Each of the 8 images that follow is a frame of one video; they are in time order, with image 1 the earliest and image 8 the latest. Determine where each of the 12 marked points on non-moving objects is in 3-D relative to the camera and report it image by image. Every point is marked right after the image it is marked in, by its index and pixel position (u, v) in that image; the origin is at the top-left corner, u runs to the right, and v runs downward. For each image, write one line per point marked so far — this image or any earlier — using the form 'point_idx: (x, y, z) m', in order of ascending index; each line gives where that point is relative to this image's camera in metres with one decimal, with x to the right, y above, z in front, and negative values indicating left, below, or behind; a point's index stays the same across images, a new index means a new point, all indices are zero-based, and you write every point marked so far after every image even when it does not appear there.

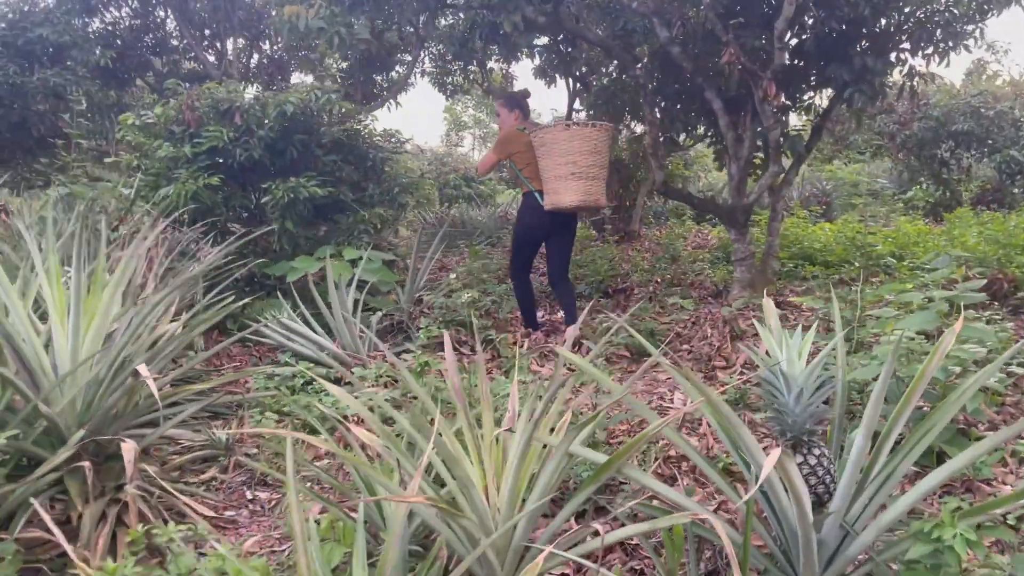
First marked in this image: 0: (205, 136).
0: (-1.9, +1.0, +4.4) m
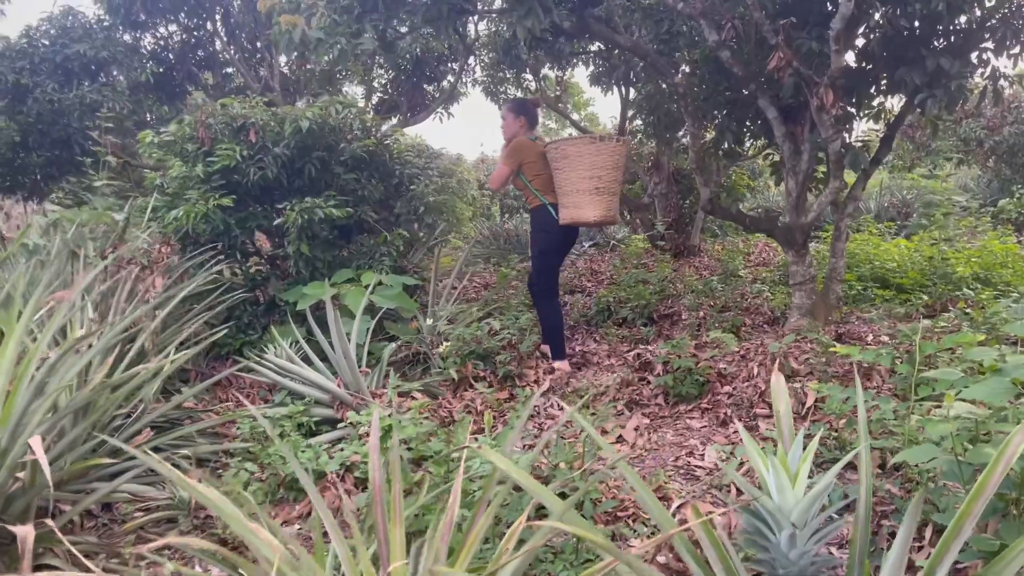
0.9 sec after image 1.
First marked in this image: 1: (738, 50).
0: (-1.8, +0.8, +4.2) m
1: (+1.5, +1.6, +4.7) m
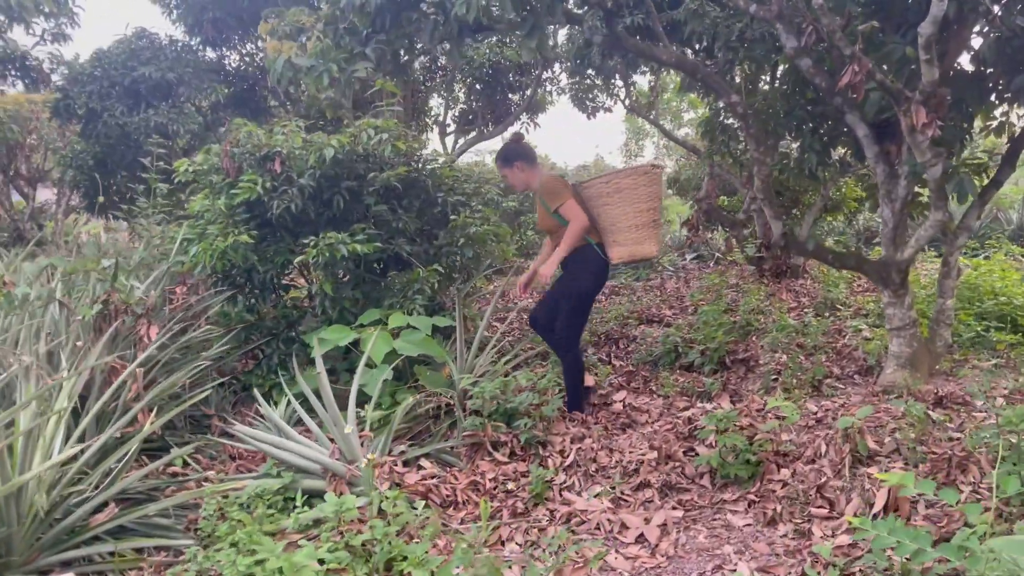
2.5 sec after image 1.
0: (-1.5, +0.6, +4.0) m
1: (+1.7, +1.3, +4.0) m
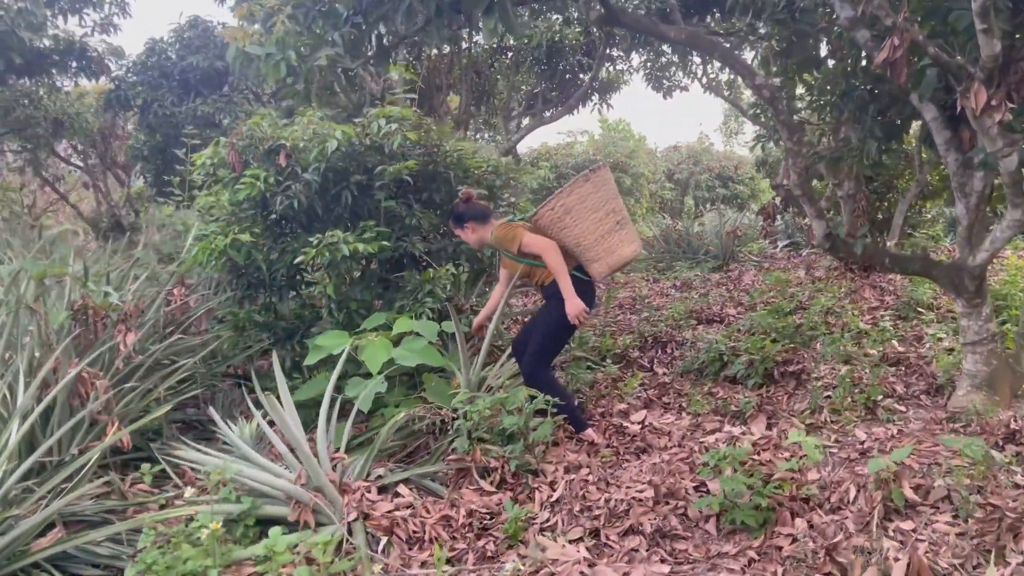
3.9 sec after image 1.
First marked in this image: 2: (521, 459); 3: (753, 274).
0: (-1.5, +0.6, +3.9) m
1: (+1.8, +1.3, +3.4) m
2: (0.0, -0.7, +3.1) m
3: (+2.9, +0.2, +8.6) m
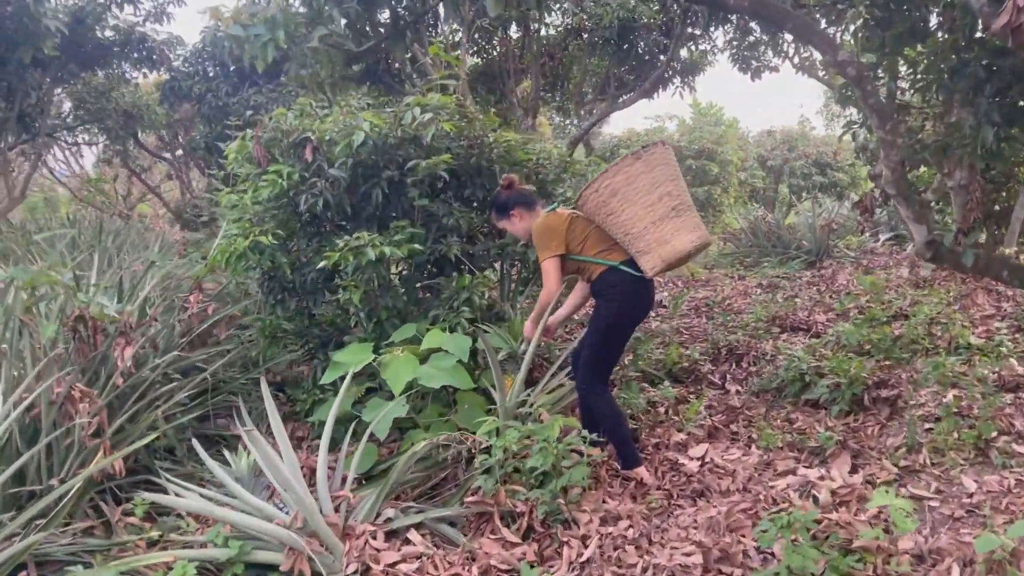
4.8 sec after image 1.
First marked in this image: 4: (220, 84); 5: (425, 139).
0: (-1.2, +0.5, +3.6) m
1: (+1.9, +1.2, +2.8) m
2: (+0.1, -0.8, +2.6) m
3: (+3.7, +0.2, +7.8) m
4: (-2.6, +1.8, +6.3) m
5: (-0.4, +0.8, +3.6) m
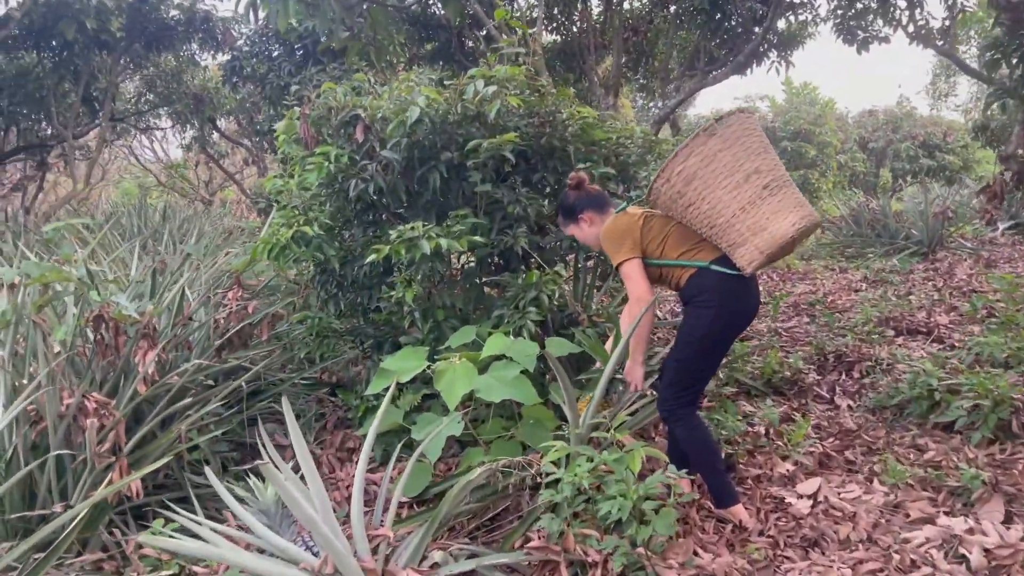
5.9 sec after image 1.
0: (-0.9, +0.6, +3.3) m
1: (+2.2, +1.1, +2.1) m
2: (+0.4, -0.8, +2.2) m
3: (+4.4, +0.2, +6.9) m
4: (-1.9, +1.9, +6.1) m
5: (-0.1, +0.8, +3.2) m
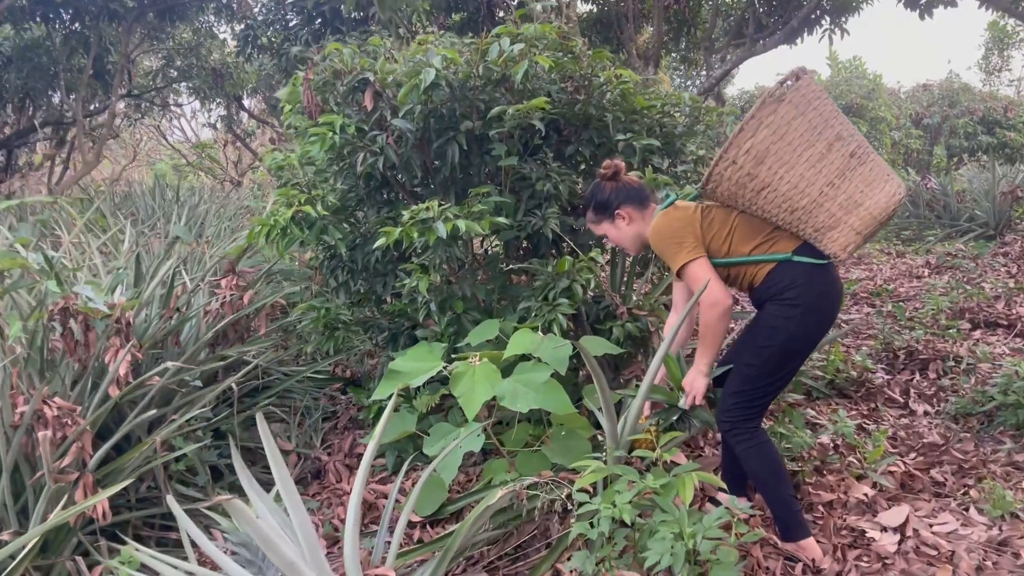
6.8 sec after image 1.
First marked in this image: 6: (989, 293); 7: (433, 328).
0: (-0.8, +0.6, +2.9) m
1: (+2.2, +1.1, +1.6) m
2: (+0.4, -0.8, +1.8) m
3: (+4.7, +0.3, +6.3) m
4: (-1.7, +2.0, +5.7) m
5: (0.0, +0.8, +2.8) m
6: (+3.3, 0.0, +5.0) m
7: (-0.3, -0.2, +3.1) m
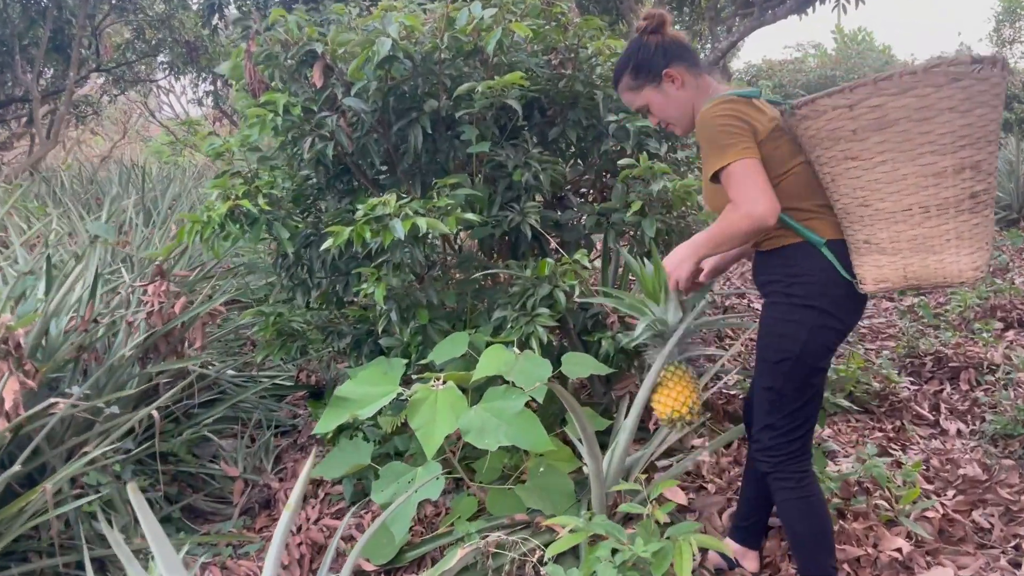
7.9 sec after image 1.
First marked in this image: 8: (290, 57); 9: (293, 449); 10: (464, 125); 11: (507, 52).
0: (-0.9, +0.6, +2.5) m
1: (+2.1, +1.1, +1.1) m
2: (+0.3, -0.9, +1.4) m
3: (+4.6, +0.4, +5.9) m
4: (-1.7, +2.1, +5.2) m
5: (-0.1, +0.8, +2.4) m
6: (+3.3, 0.0, +4.6) m
7: (-0.4, -0.2, +2.7) m
8: (-0.8, +0.8, +2.5) m
9: (-0.9, -0.7, +2.9) m
10: (-0.2, +0.6, +2.5) m
11: (0.0, +0.8, +2.5) m
